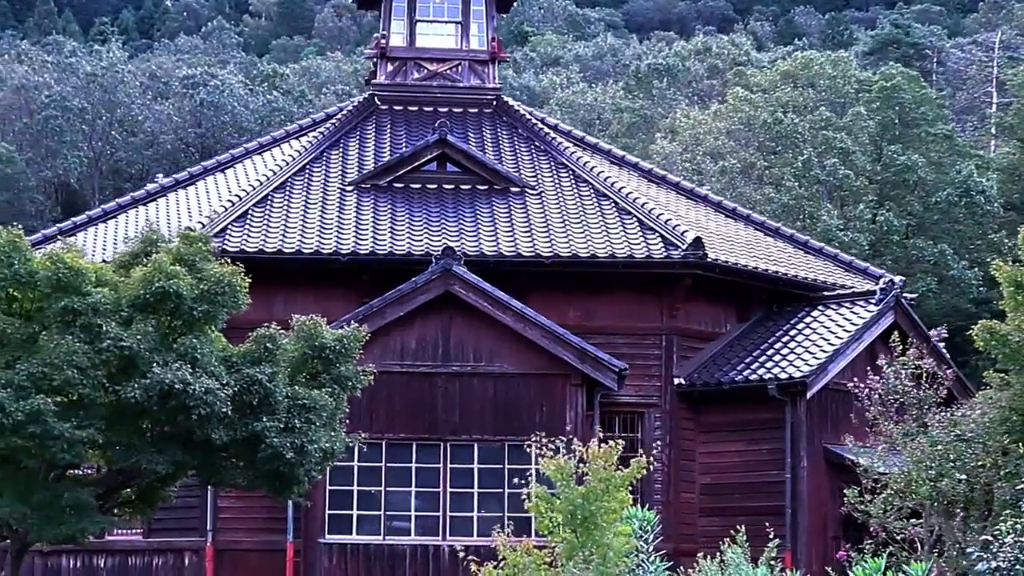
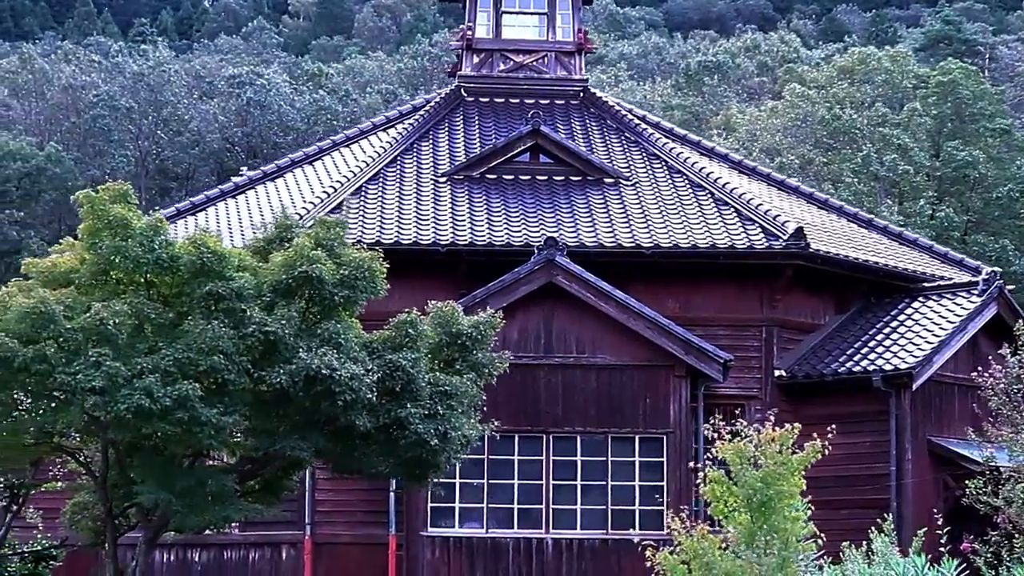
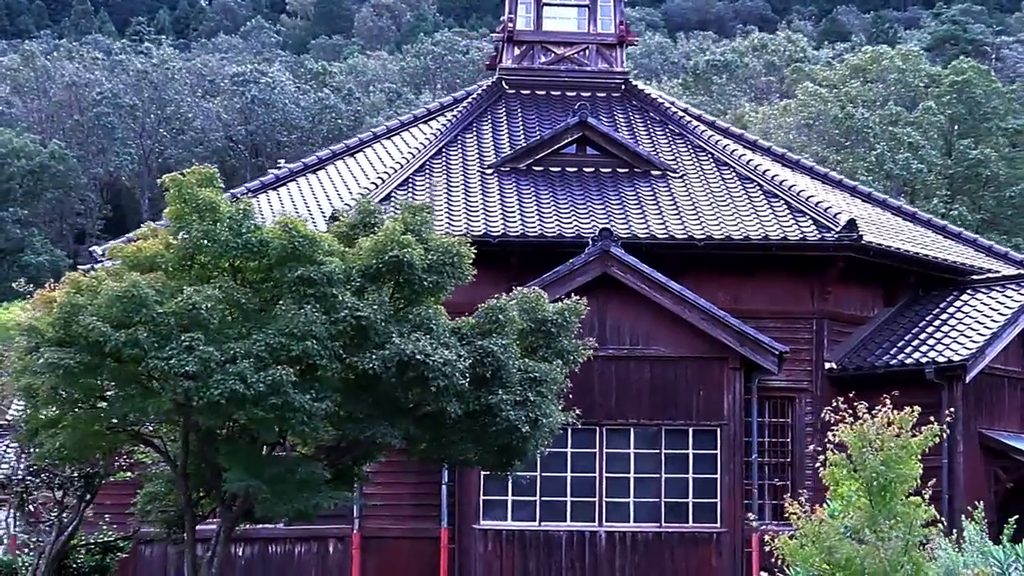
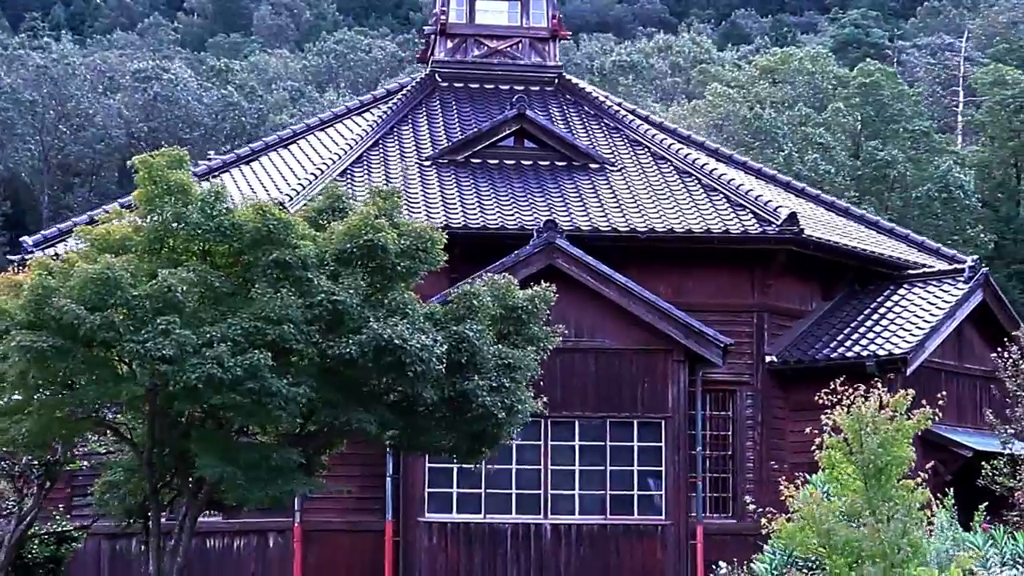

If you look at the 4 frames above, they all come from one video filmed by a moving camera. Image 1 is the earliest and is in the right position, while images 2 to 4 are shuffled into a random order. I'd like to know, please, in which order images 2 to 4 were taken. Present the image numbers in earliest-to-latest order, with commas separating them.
2, 3, 4
